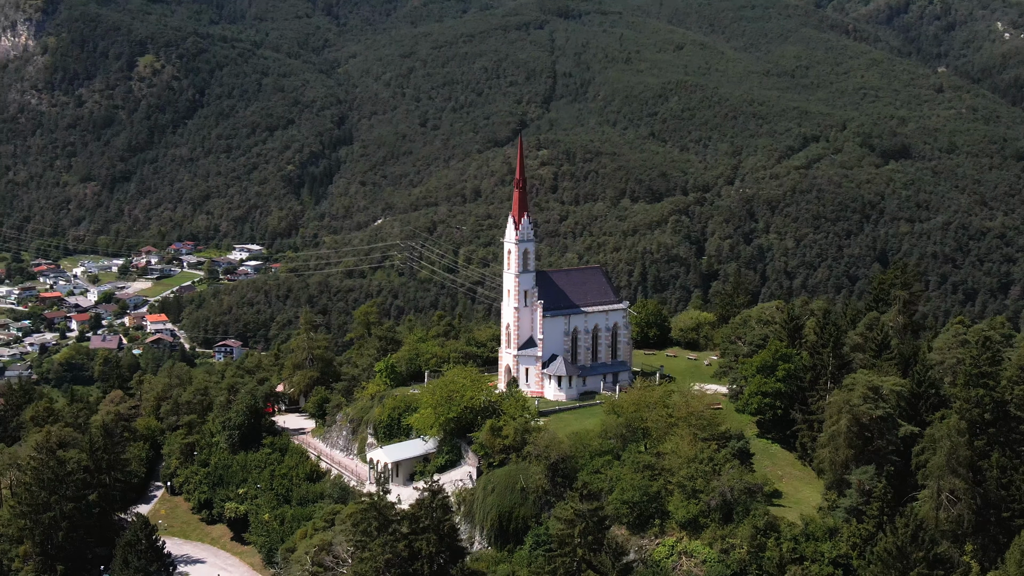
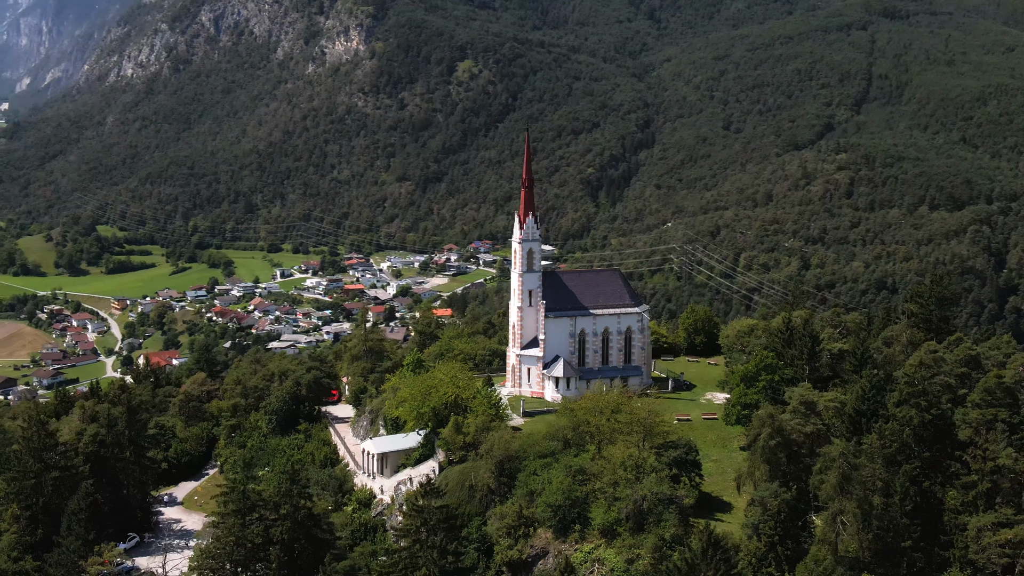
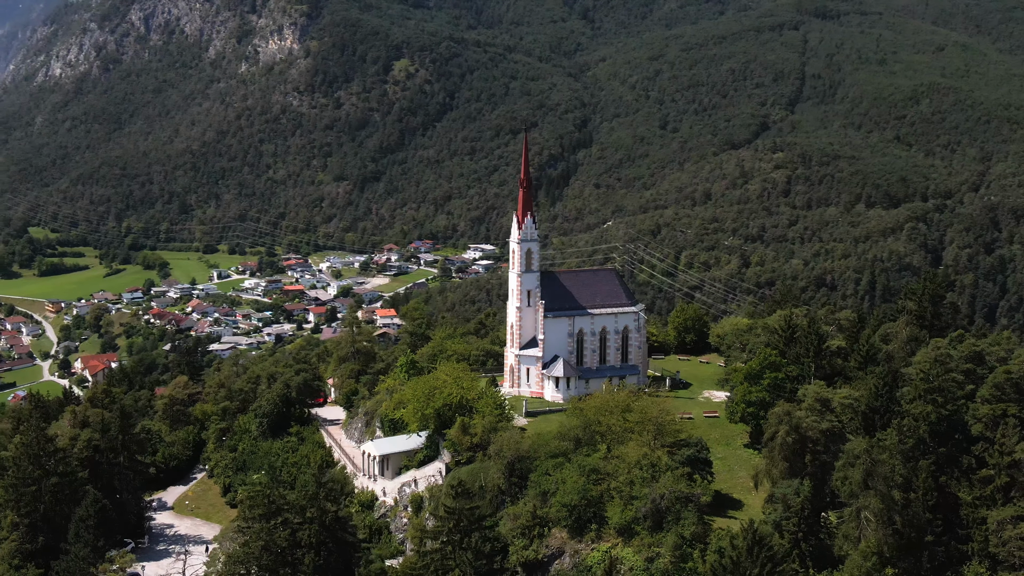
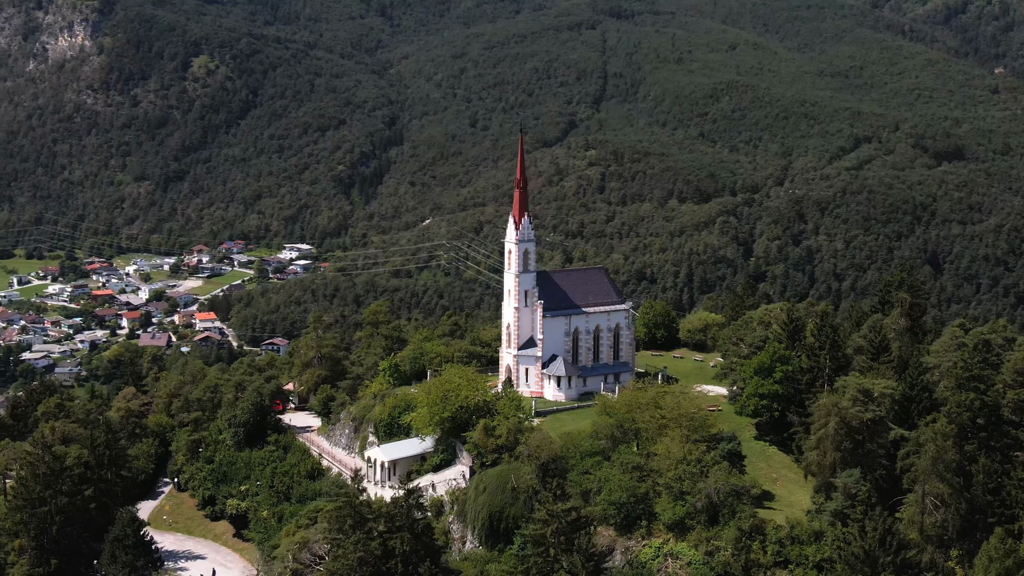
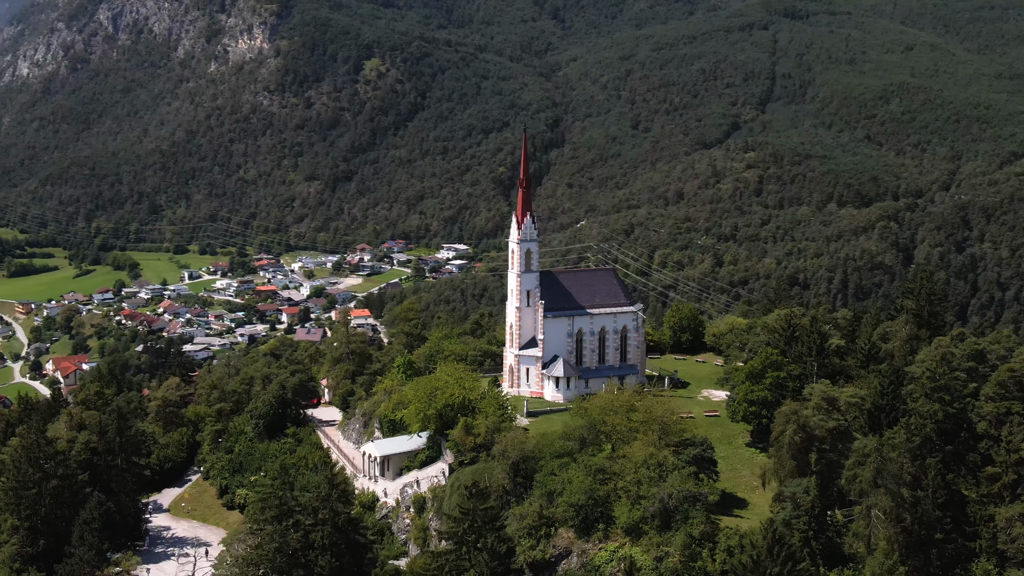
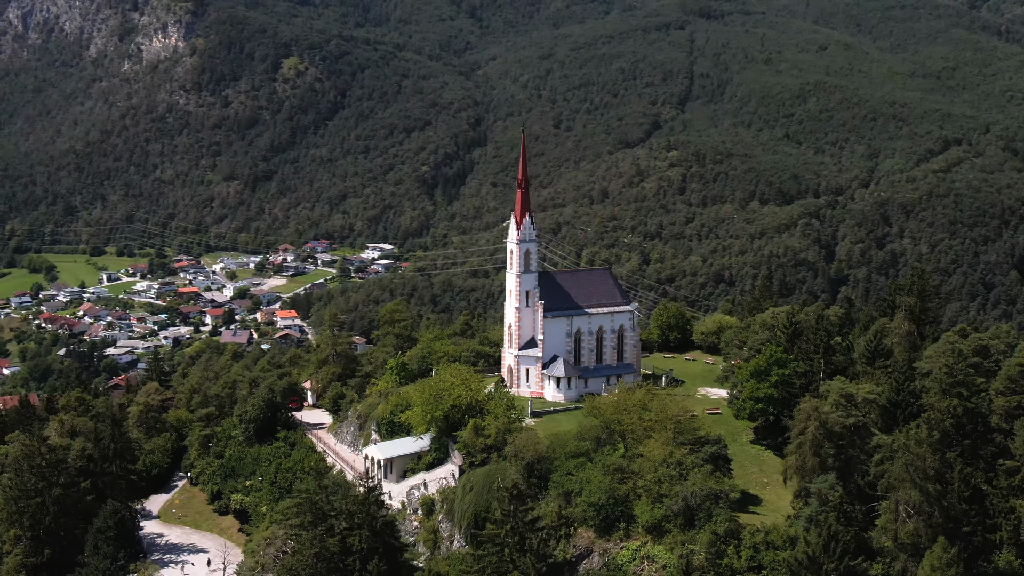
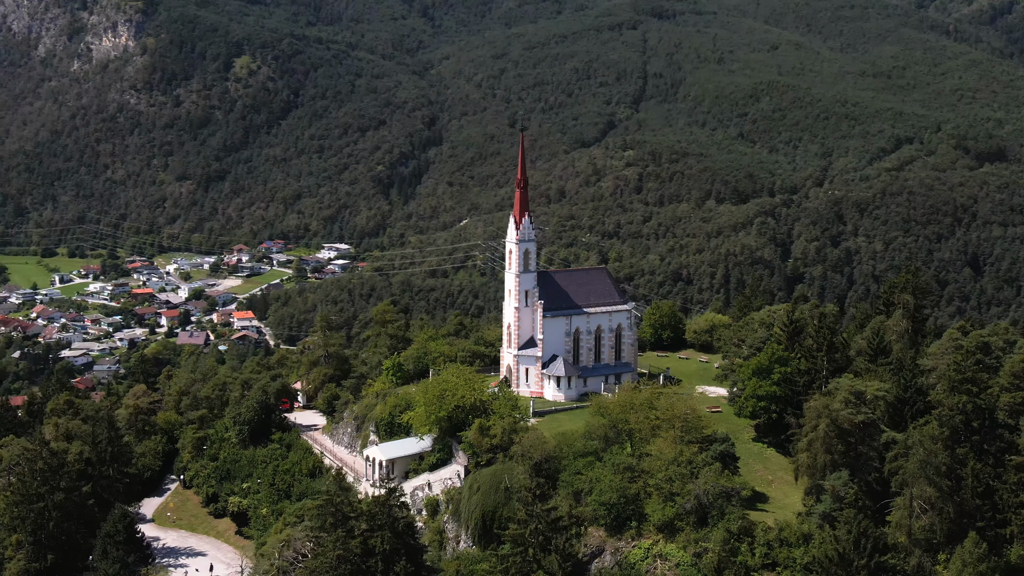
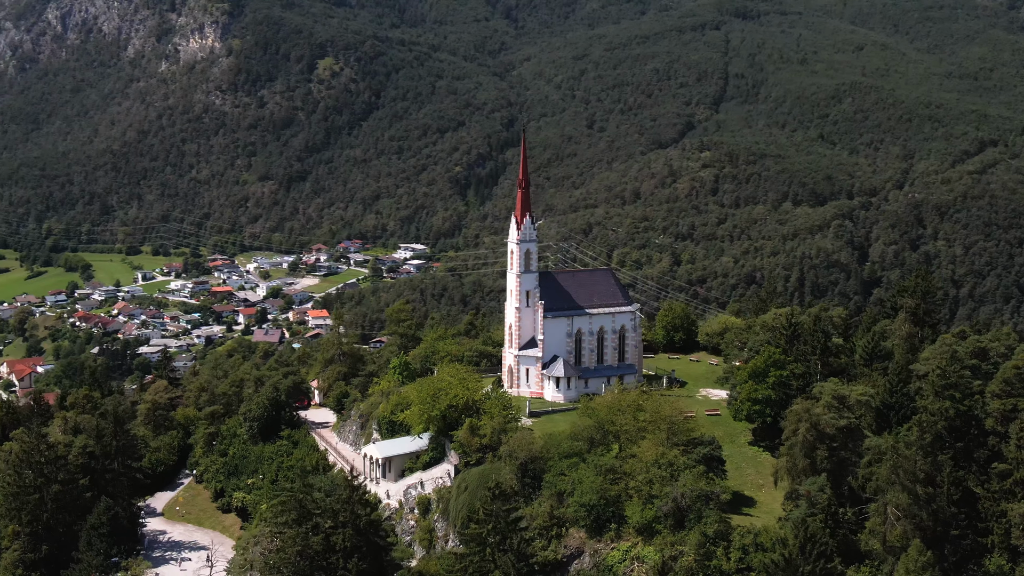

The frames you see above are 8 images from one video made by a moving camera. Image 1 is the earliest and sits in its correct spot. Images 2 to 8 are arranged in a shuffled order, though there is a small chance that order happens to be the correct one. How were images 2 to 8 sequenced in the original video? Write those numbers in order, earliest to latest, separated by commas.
4, 7, 6, 8, 5, 3, 2
